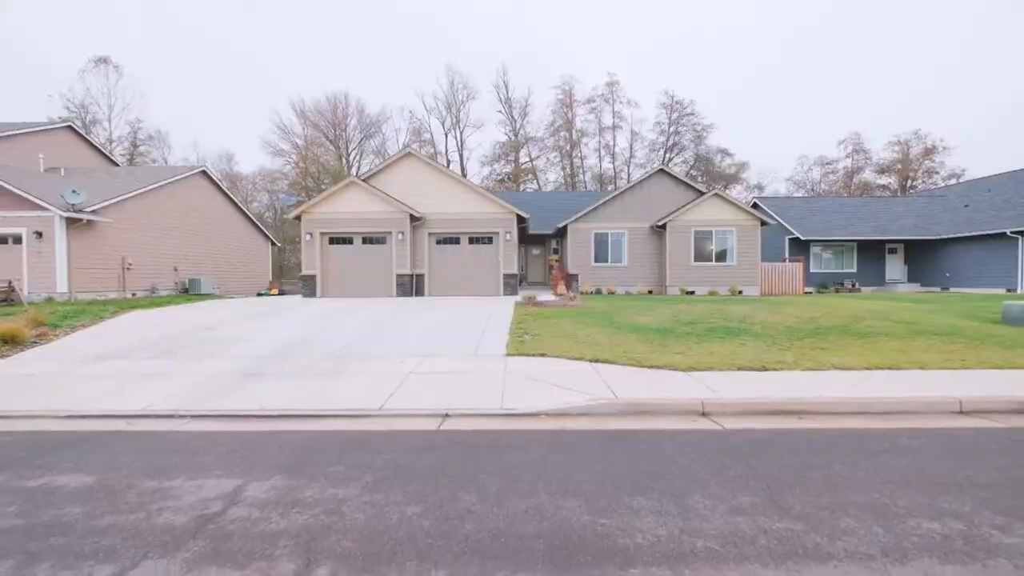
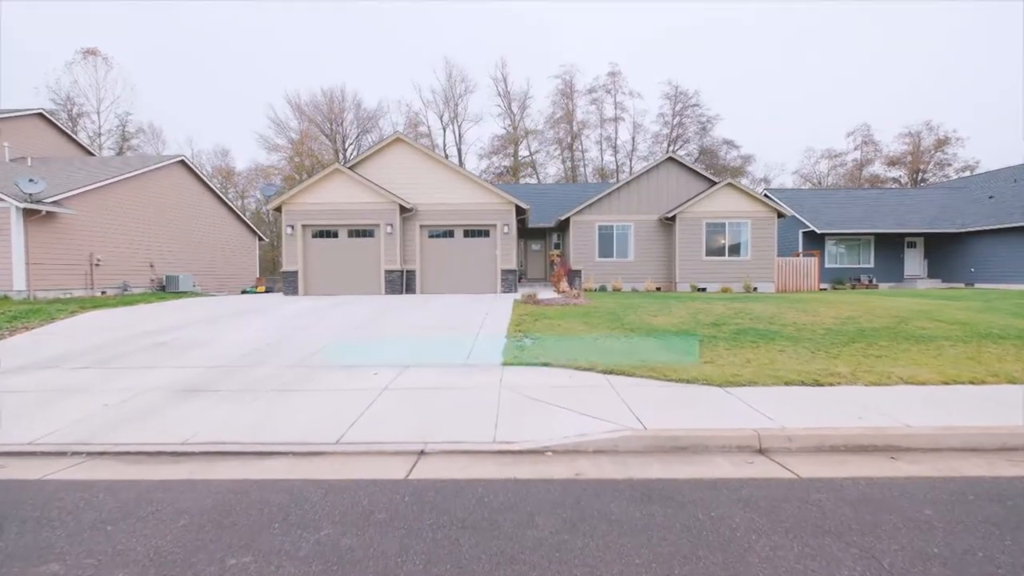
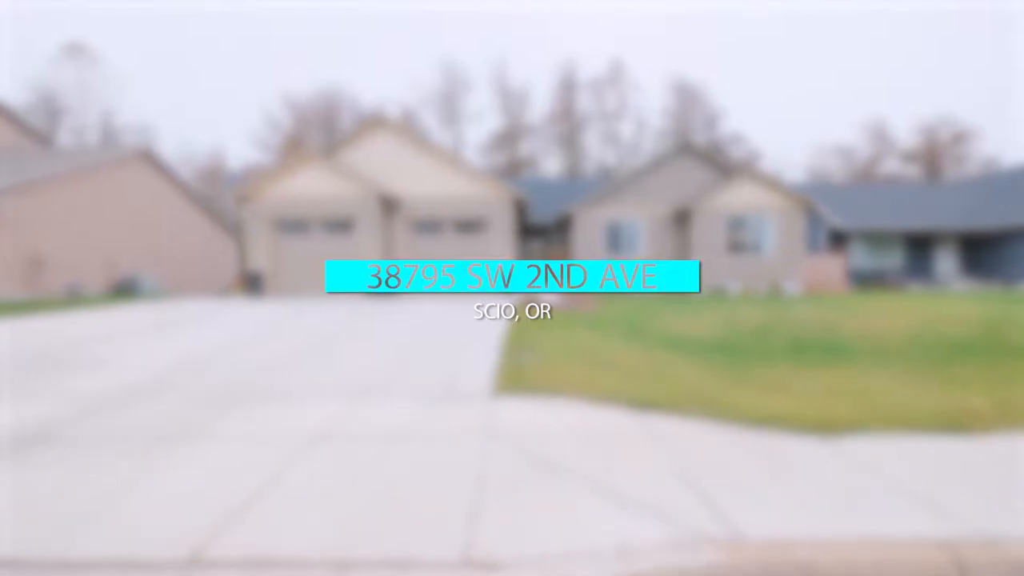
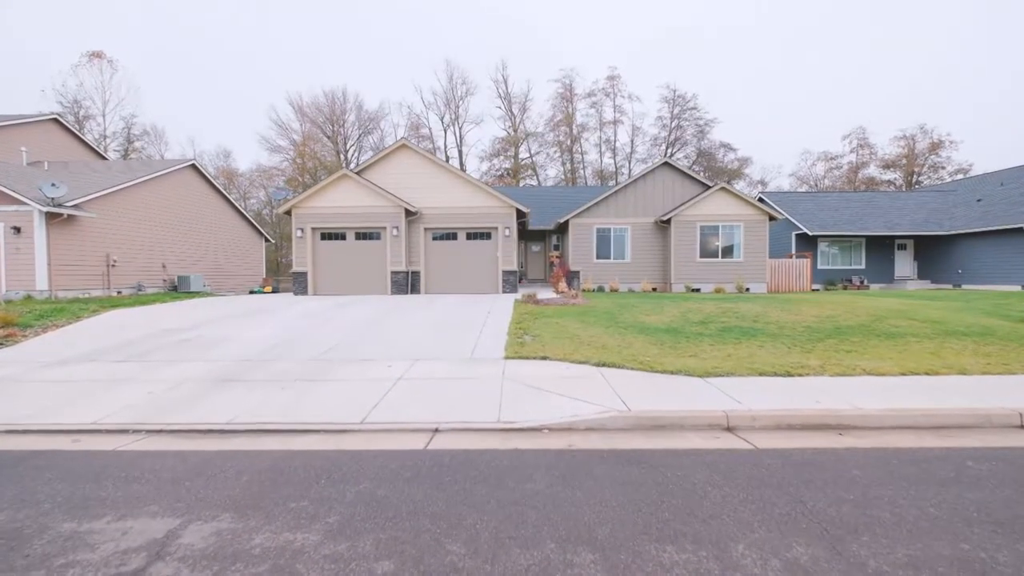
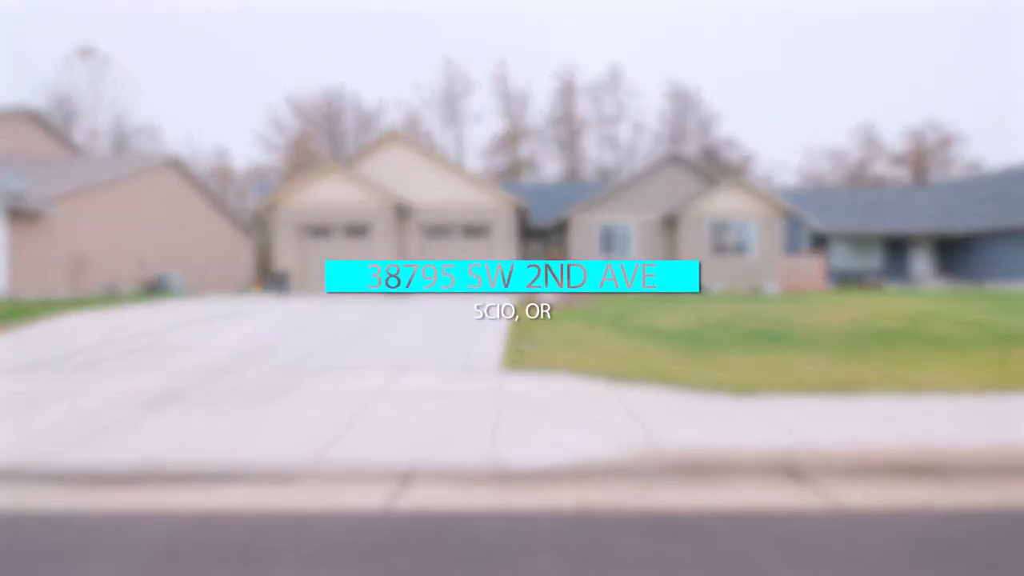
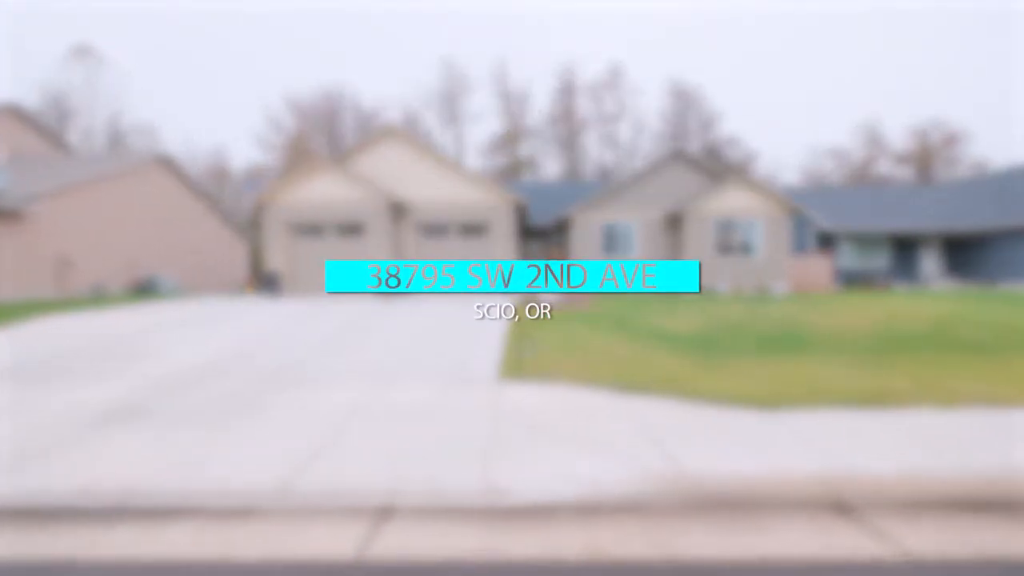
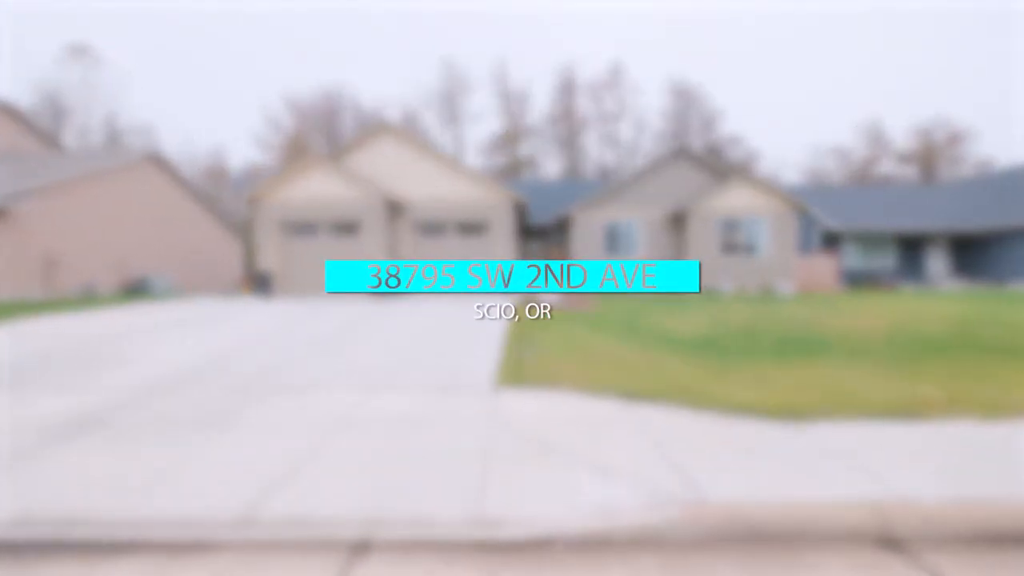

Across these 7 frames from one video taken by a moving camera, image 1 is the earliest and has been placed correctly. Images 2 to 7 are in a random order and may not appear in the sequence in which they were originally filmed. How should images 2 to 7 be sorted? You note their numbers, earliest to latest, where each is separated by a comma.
4, 2, 5, 6, 7, 3
